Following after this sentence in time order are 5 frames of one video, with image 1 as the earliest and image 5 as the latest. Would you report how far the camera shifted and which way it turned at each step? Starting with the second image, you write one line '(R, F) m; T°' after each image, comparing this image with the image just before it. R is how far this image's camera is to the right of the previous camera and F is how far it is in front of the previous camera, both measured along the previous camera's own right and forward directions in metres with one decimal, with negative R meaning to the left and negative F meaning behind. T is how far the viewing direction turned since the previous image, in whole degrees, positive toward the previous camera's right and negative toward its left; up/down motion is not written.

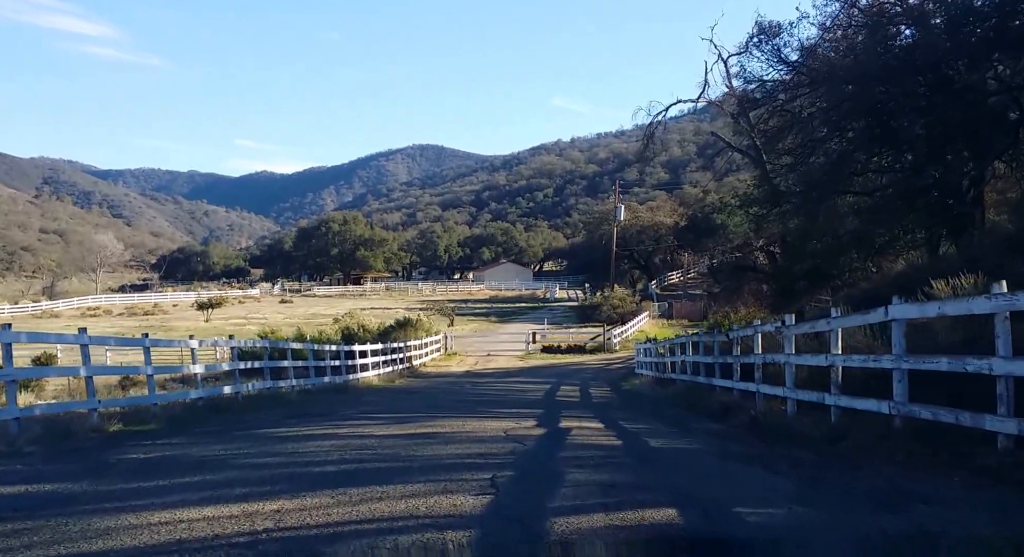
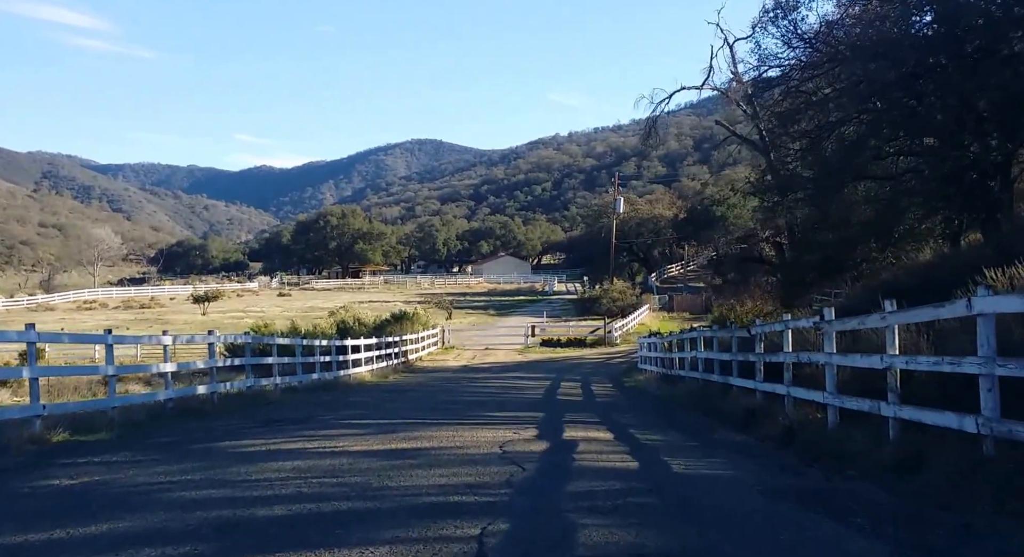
(0.0, +1.2) m; 0°
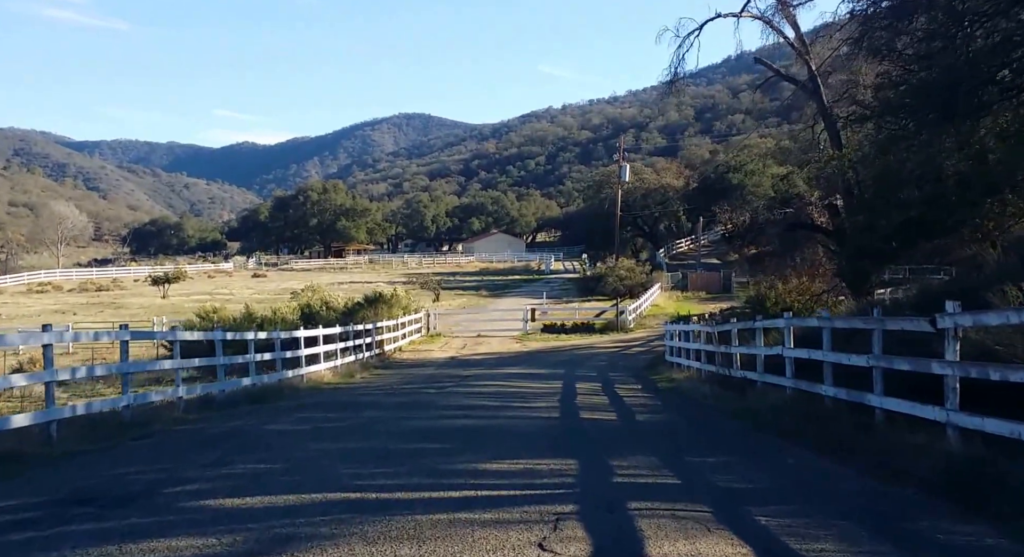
(-0.2, +4.8) m; +1°
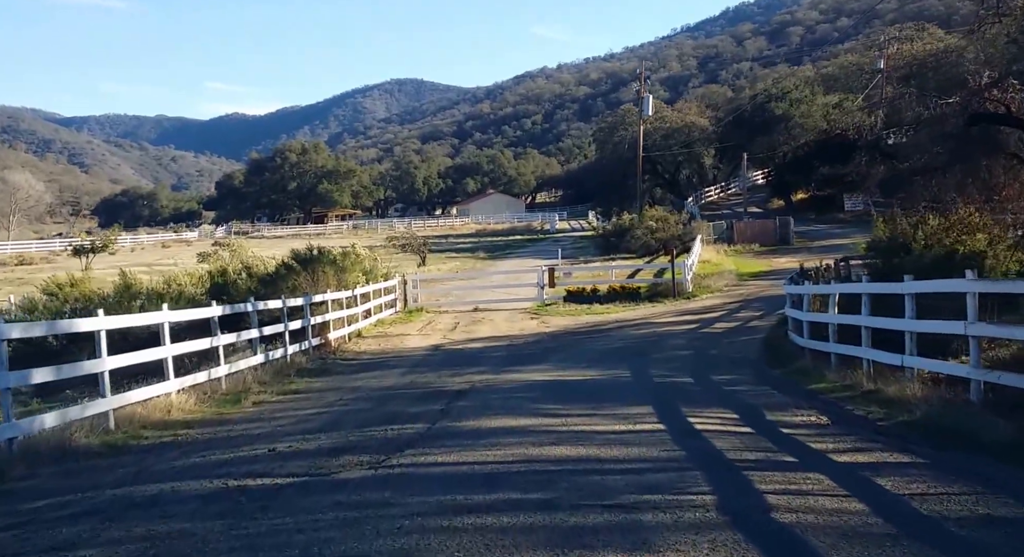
(-0.3, +8.8) m; 0°
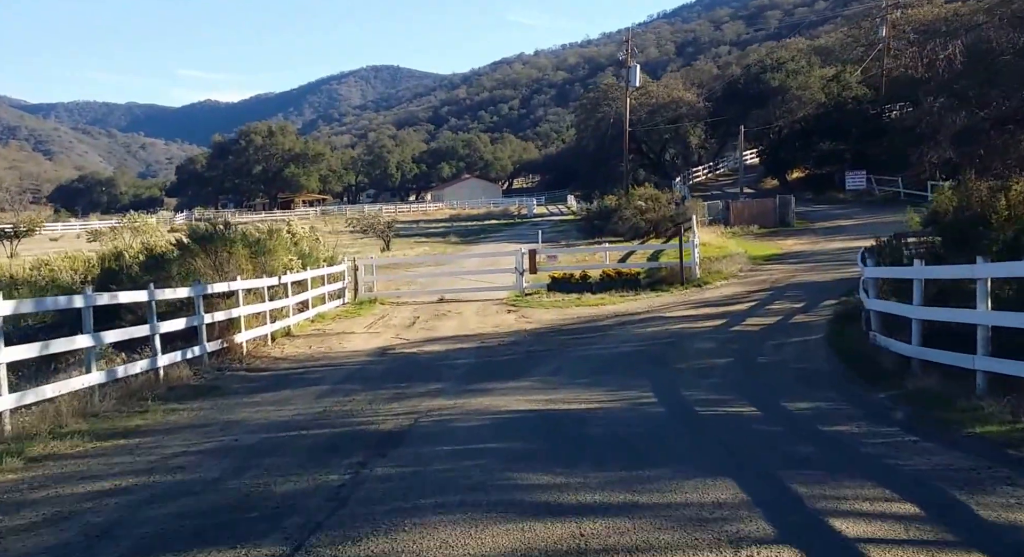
(+0.1, +4.0) m; +1°
